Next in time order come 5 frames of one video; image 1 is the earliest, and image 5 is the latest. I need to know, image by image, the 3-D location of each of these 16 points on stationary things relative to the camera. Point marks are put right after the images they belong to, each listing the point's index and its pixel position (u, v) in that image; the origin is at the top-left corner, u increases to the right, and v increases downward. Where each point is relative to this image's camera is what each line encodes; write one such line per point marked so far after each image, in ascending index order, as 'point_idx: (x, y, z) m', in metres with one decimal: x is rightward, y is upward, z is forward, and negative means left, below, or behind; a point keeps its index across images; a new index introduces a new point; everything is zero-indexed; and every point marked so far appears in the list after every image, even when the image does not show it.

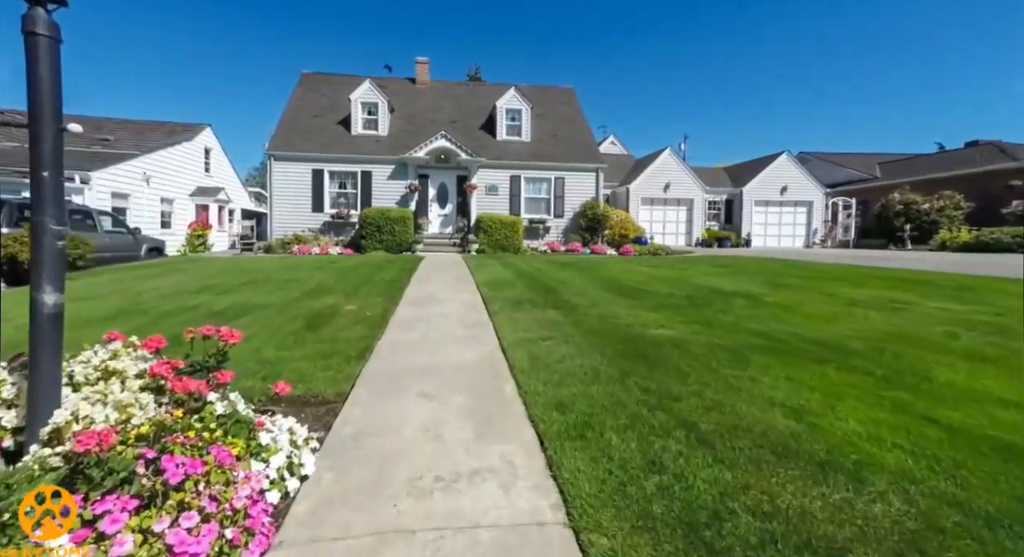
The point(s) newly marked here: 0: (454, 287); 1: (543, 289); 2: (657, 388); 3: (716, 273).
0: (-0.9, -0.2, +7.5) m
1: (+0.5, -0.2, +6.9) m
2: (+0.8, -0.6, +2.9) m
3: (+3.6, +0.1, +8.7) m
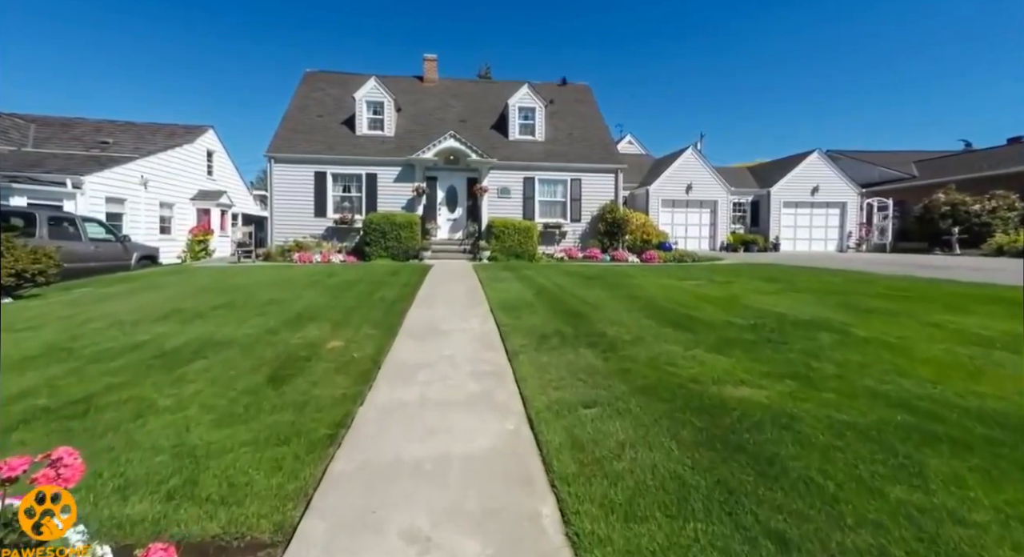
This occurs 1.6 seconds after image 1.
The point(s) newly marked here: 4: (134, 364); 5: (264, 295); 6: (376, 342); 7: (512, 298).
0: (-0.6, -0.4, +6.4) m
1: (+0.7, -0.5, +5.7) m
2: (+1.0, -0.9, +1.7) m
3: (+3.9, -0.2, +7.5) m
4: (-3.0, -0.7, +3.9) m
5: (-3.7, -0.3, +7.4) m
6: (-1.3, -0.6, +4.8) m
7: (0.0, -0.3, +7.3) m
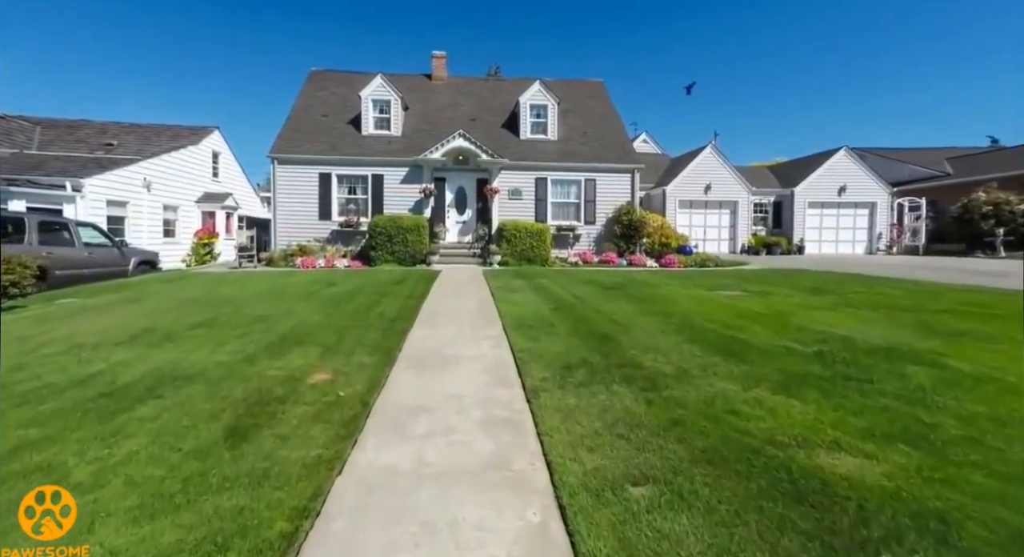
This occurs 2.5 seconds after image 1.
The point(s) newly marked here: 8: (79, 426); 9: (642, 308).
0: (-0.4, -0.6, +5.7) m
1: (+0.9, -0.6, +4.9) m
2: (+1.1, -1.0, +0.9) m
3: (+4.1, -0.3, +6.6) m
4: (-2.8, -0.8, +3.2) m
5: (-3.5, -0.4, +6.7) m
6: (-1.2, -0.8, +4.1) m
7: (+0.2, -0.5, +6.6) m
8: (-2.6, -0.9, +2.9) m
9: (+1.8, -0.4, +6.8) m
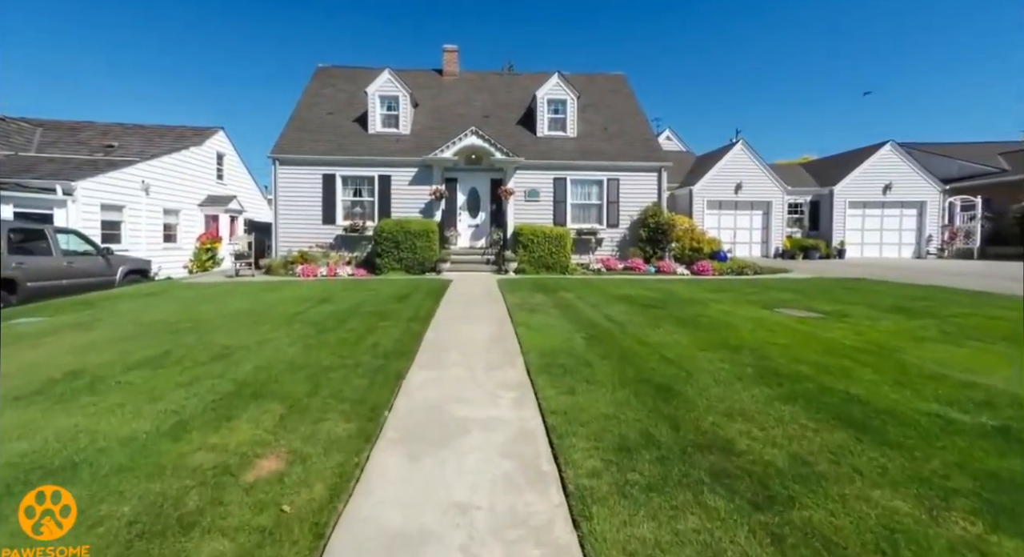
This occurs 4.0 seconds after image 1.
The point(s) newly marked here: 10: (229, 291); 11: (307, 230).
0: (-0.2, -0.8, +4.4) m
1: (+1.1, -0.9, +3.6) m
2: (+1.2, -1.3, -0.4) m
3: (+4.3, -0.6, +5.2) m
4: (-2.7, -1.1, +2.0) m
5: (-3.3, -0.7, +5.5) m
6: (-1.0, -1.0, +2.8) m
7: (+0.5, -0.7, +5.2) m
8: (-2.4, -1.1, +1.7) m
9: (+2.0, -0.6, +5.5) m
10: (-6.0, -0.2, +10.5) m
11: (-7.2, +1.7, +17.3) m
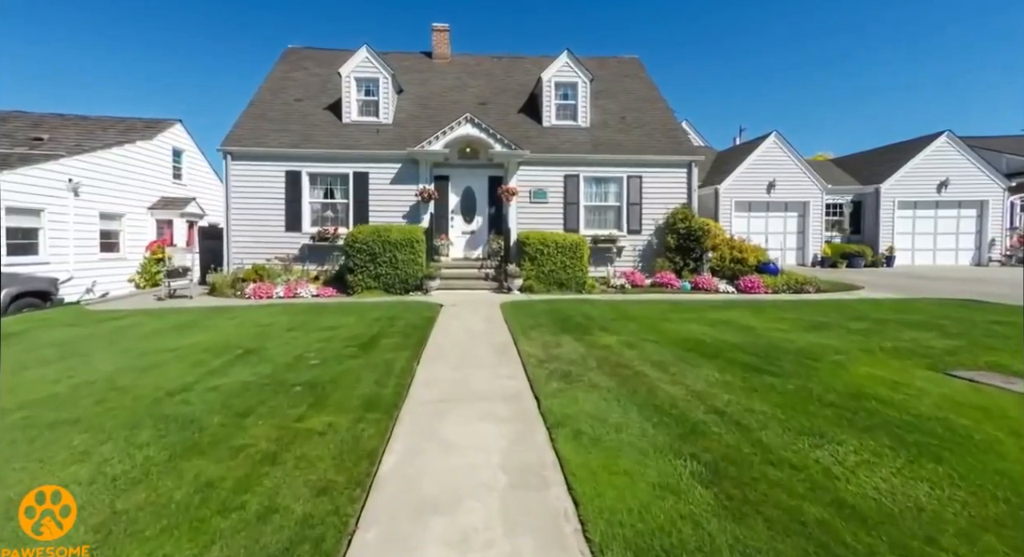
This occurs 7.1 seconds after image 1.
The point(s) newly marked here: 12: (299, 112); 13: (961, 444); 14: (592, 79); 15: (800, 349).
0: (+0.1, -1.3, +1.4) m
1: (+1.3, -1.3, +0.6) m
2: (+1.5, -1.7, -3.4) m
3: (+4.6, -1.0, +2.3) m
4: (-2.4, -1.5, -1.1) m
5: (-3.0, -1.1, +2.5) m
6: (-0.7, -1.5, -0.2) m
7: (+0.7, -1.2, +2.3) m
8: (-2.1, -1.6, -1.3) m
9: (+2.3, -1.1, +2.5) m
10: (-5.8, -0.8, +7.4) m
11: (-7.1, +1.2, +14.2) m
12: (-6.6, +5.1, +15.2) m
13: (+2.8, -1.0, +3.1) m
14: (+2.5, +6.4, +15.9) m
15: (+3.4, -0.8, +5.9) m
